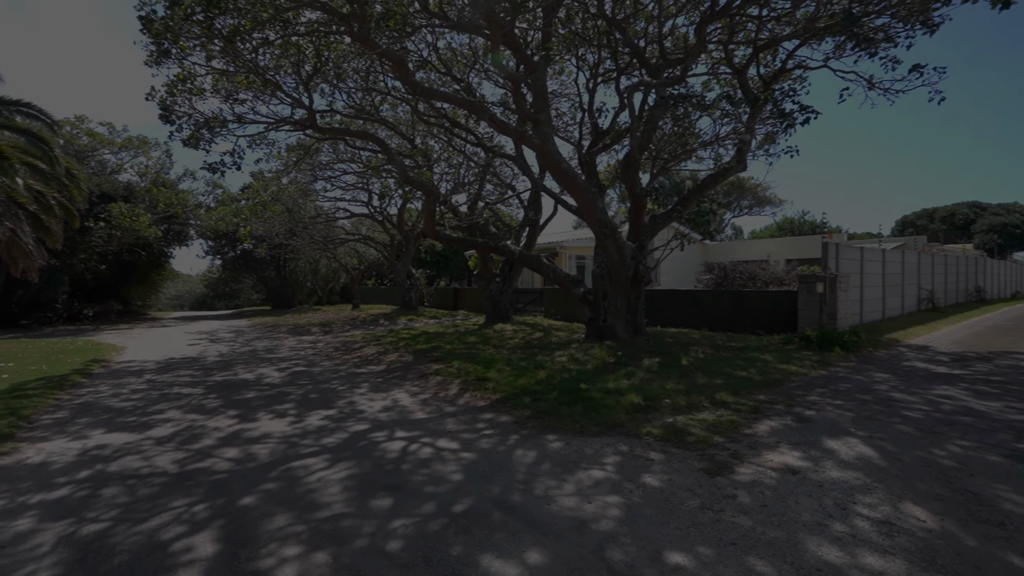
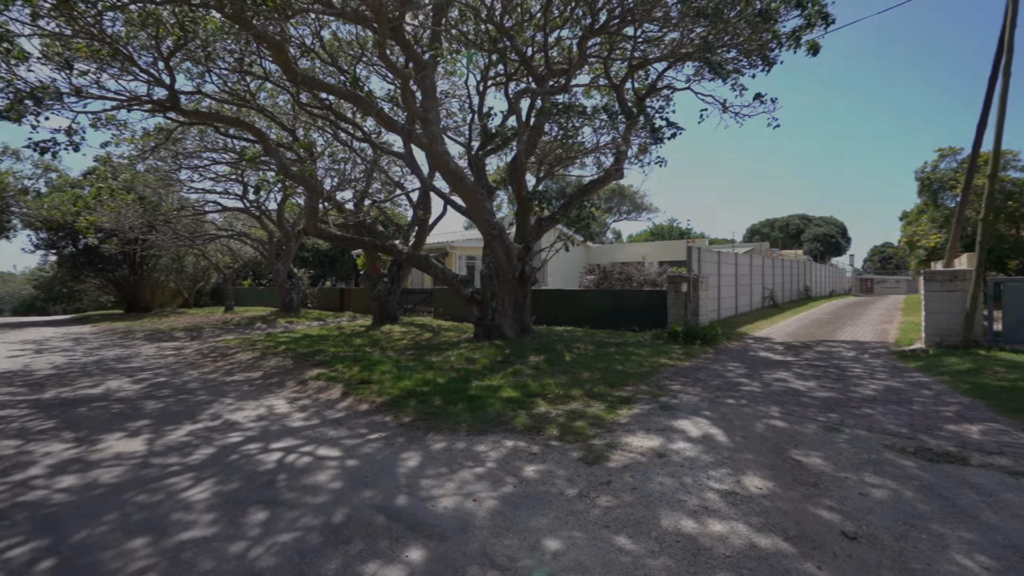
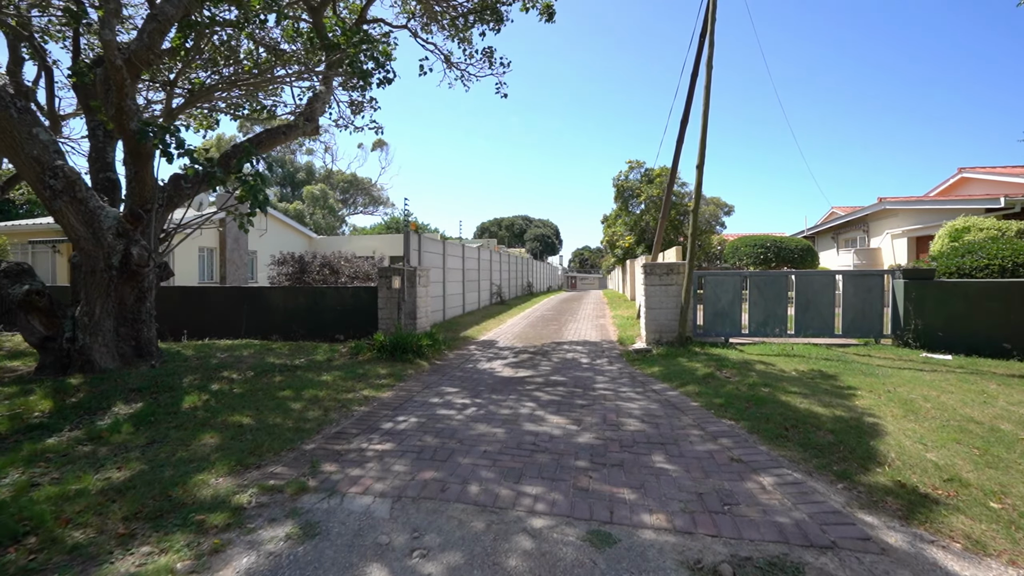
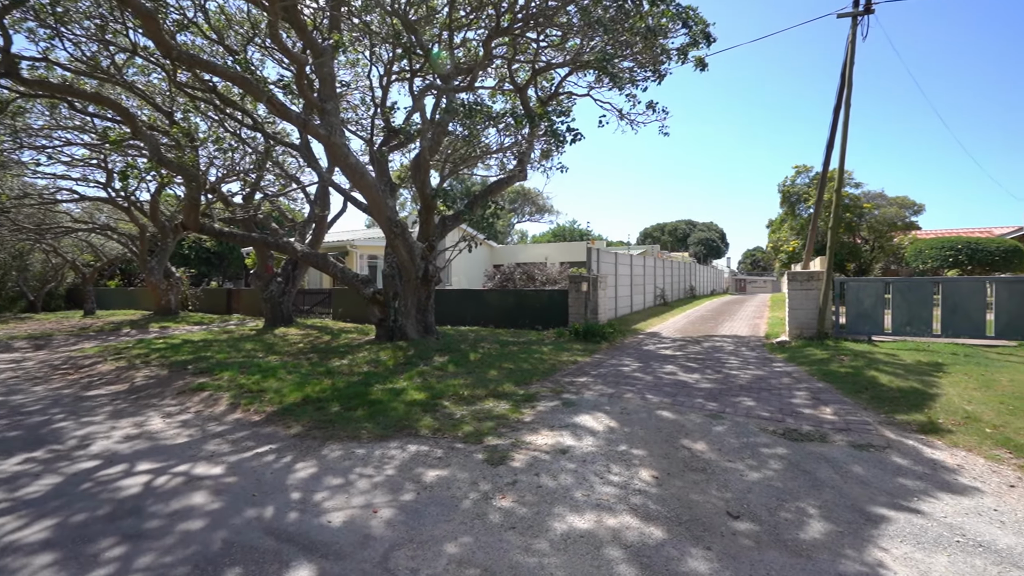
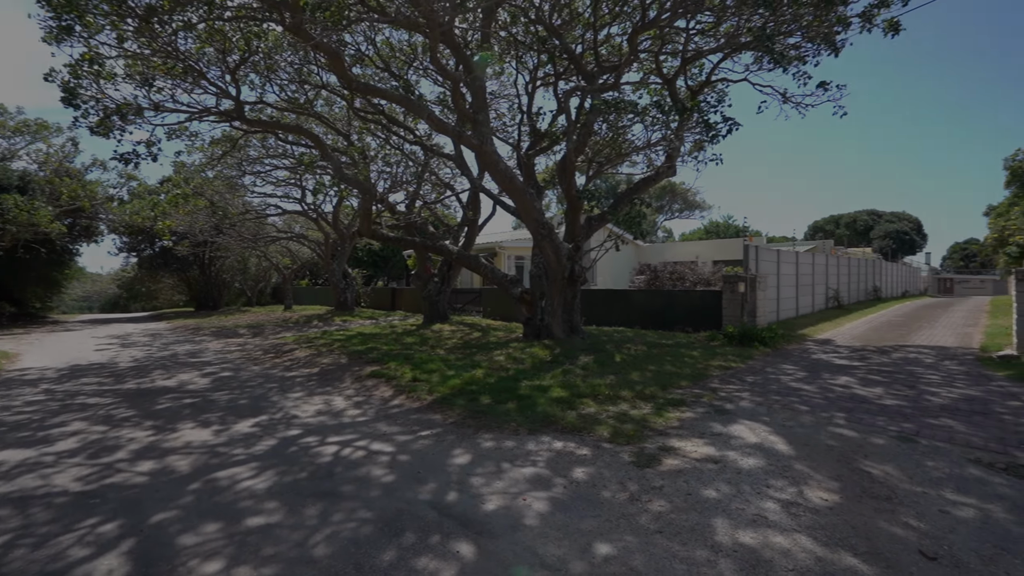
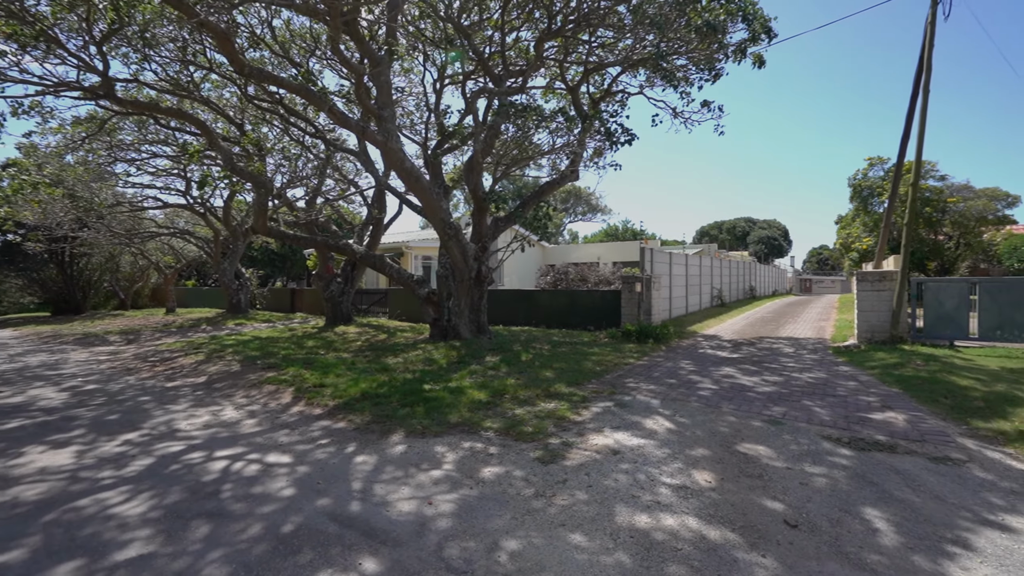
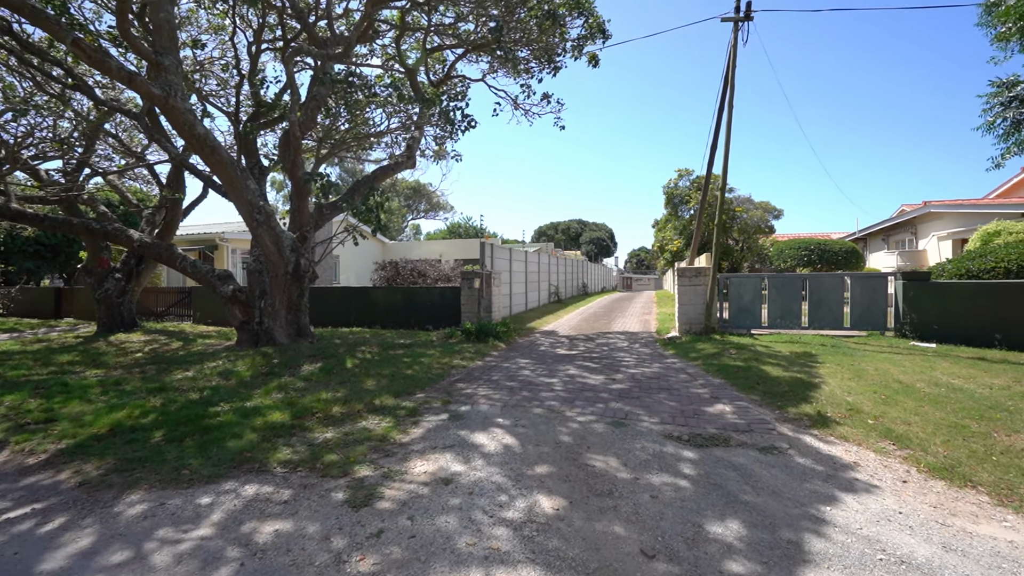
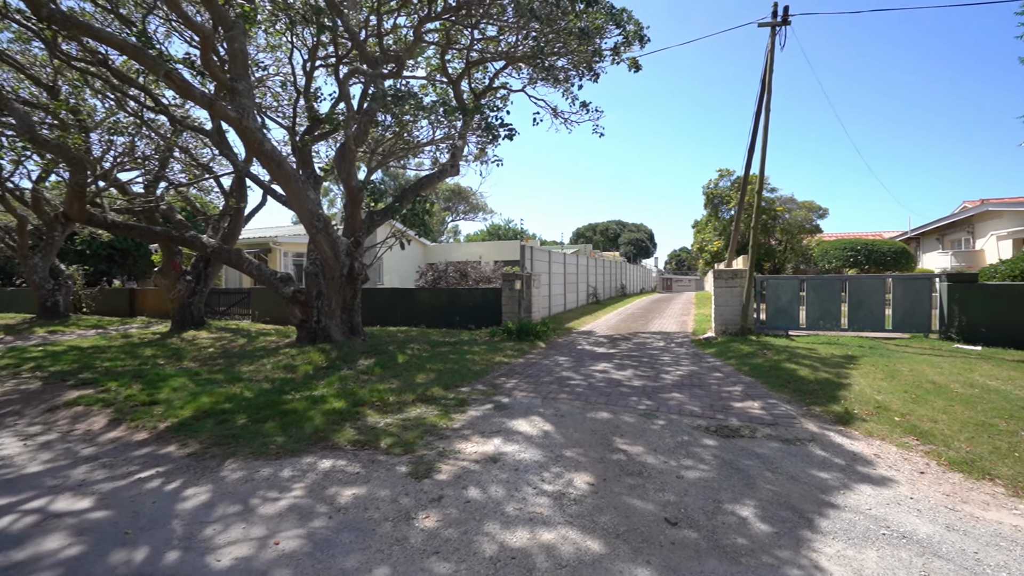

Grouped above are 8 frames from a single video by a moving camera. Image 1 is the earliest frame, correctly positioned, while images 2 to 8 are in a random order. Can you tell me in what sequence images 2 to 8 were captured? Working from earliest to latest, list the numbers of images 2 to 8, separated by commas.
5, 2, 6, 4, 8, 7, 3
